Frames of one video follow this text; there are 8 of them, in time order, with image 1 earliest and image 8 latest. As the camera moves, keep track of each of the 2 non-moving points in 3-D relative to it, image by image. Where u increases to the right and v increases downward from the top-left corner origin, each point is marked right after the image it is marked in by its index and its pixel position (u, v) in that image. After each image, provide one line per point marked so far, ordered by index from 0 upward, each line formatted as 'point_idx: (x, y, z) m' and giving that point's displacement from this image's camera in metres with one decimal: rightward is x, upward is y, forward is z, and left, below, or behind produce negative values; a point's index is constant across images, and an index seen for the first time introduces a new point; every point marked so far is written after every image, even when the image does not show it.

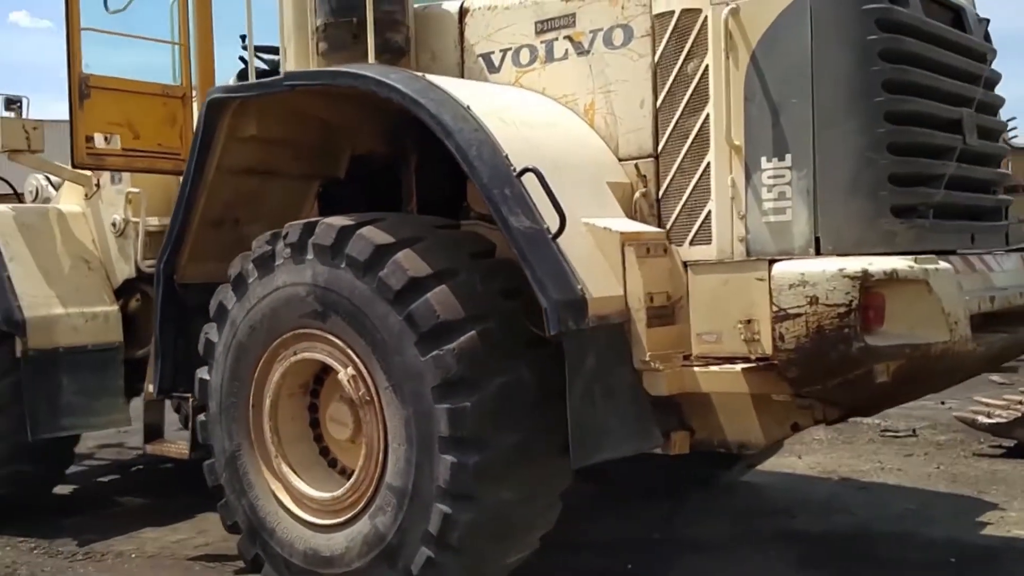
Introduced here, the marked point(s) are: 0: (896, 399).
0: (+1.1, -0.3, +2.9) m
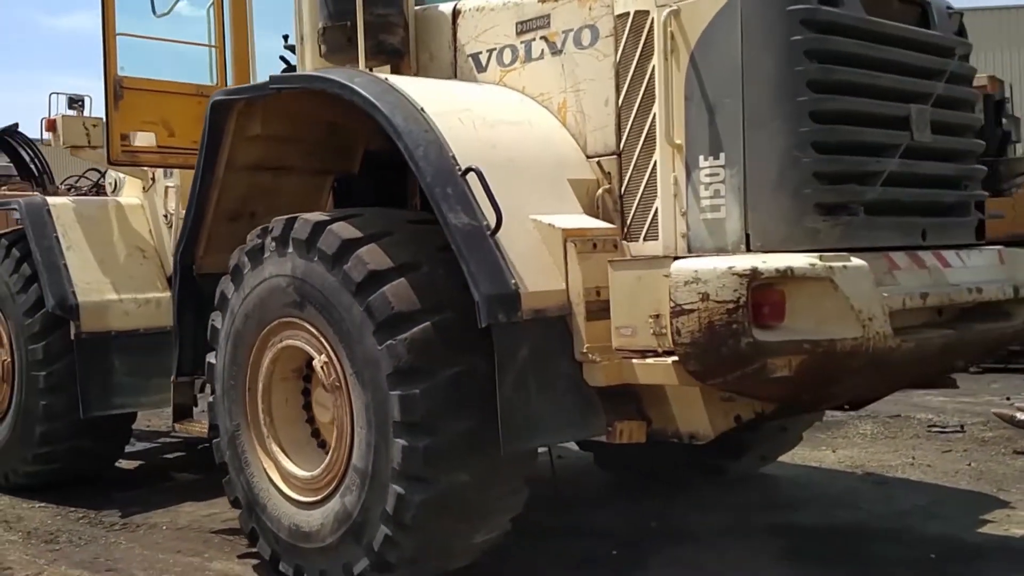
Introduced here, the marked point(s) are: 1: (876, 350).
0: (+0.9, -0.3, +3.0) m
1: (+1.0, -0.2, +2.9) m
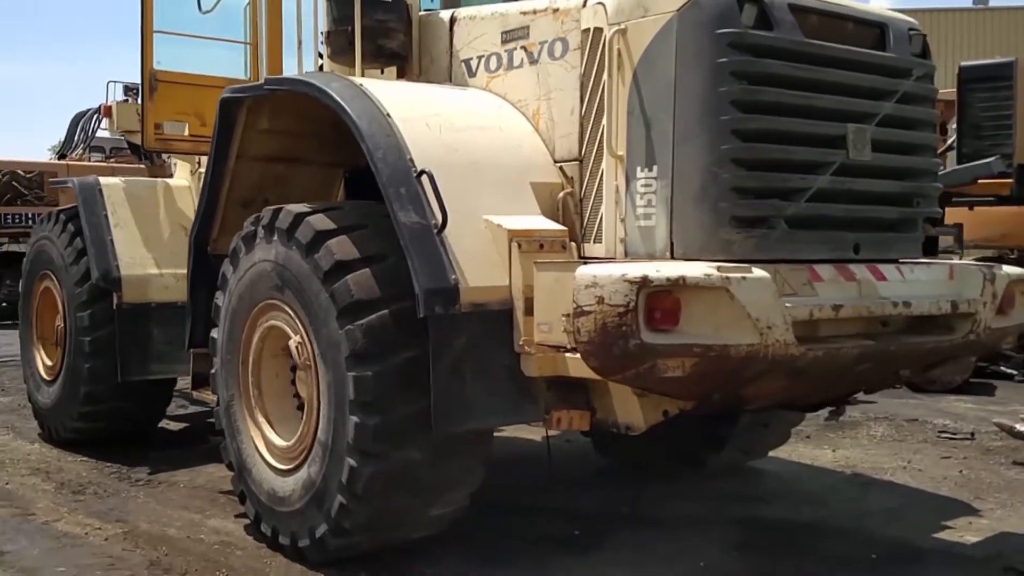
0: (+0.7, -0.3, +3.2) m
1: (+0.8, -0.2, +3.1) m
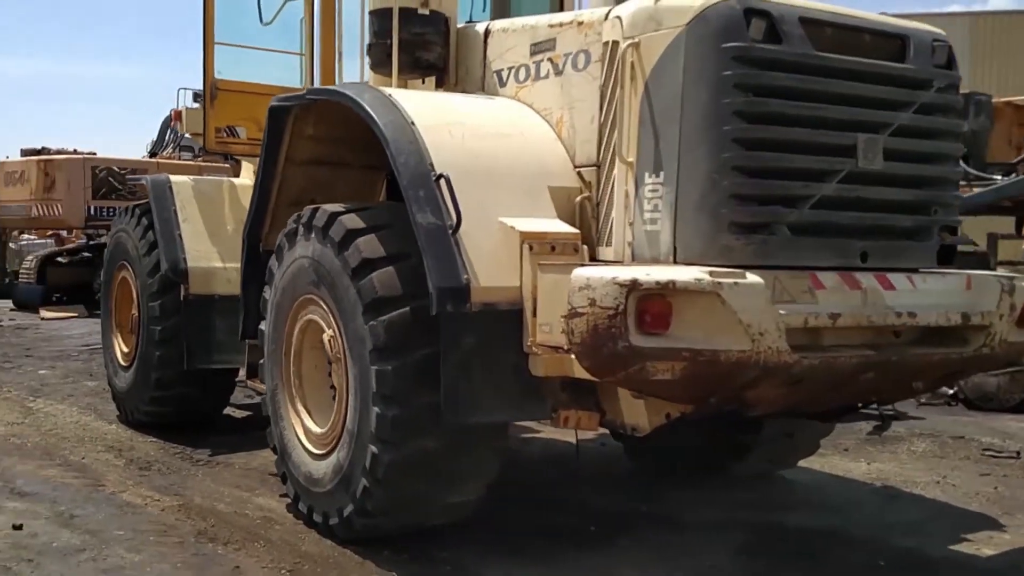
0: (+0.7, -0.3, +3.2) m
1: (+0.8, -0.2, +3.1) m
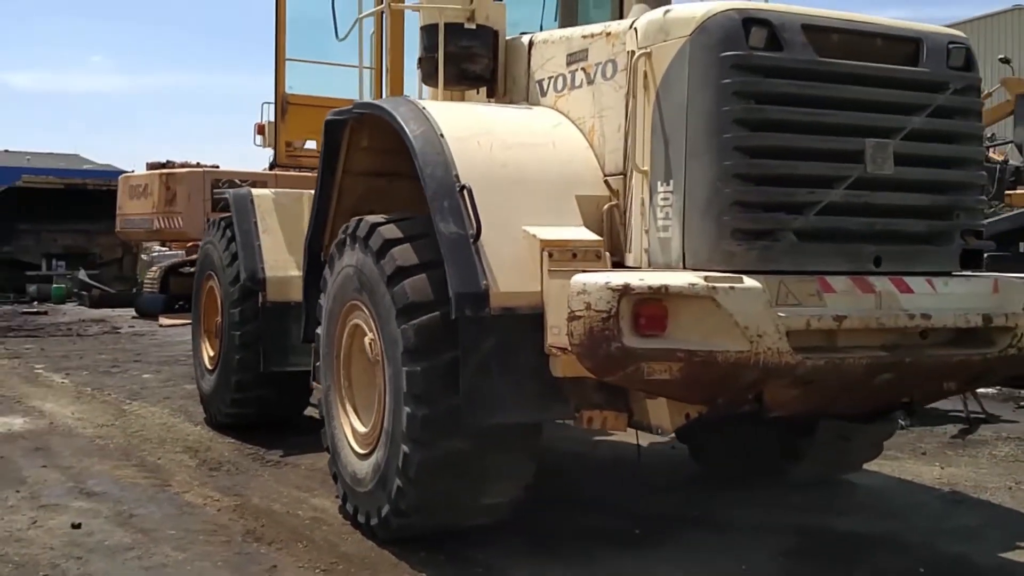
0: (+0.7, -0.3, +3.3) m
1: (+0.8, -0.2, +3.2) m
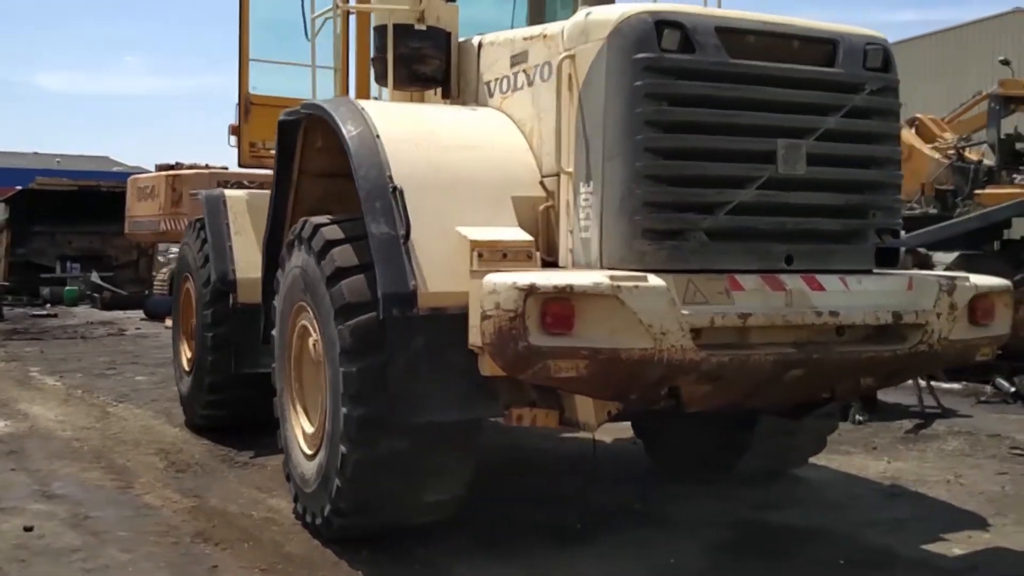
0: (+0.4, -0.3, +3.4) m
1: (+0.5, -0.2, +3.3) m
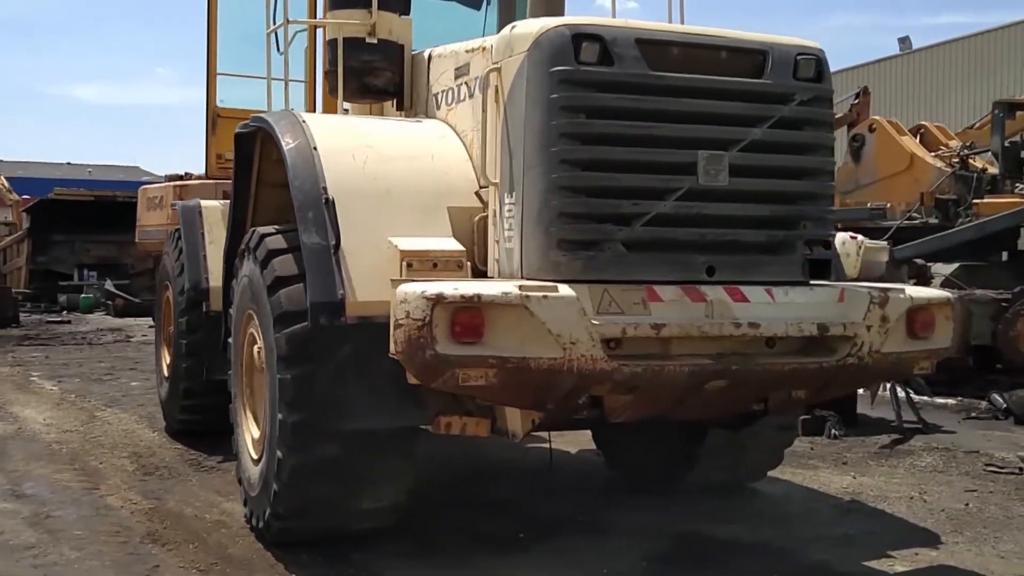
0: (+0.1, -0.3, +3.4) m
1: (+0.2, -0.3, +3.3) m
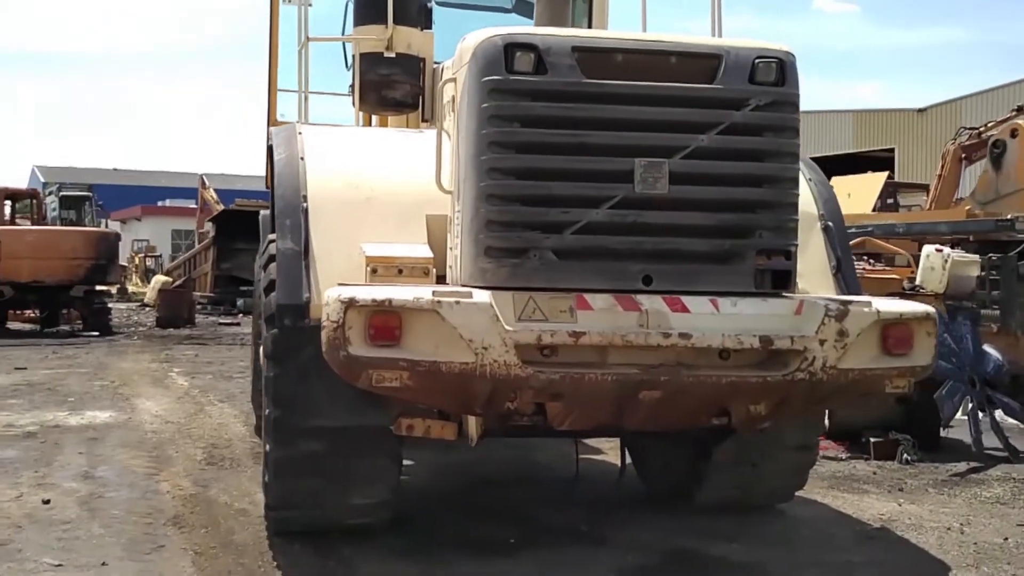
0: (-0.1, -0.4, +3.5) m
1: (-0.1, -0.3, +3.4) m
